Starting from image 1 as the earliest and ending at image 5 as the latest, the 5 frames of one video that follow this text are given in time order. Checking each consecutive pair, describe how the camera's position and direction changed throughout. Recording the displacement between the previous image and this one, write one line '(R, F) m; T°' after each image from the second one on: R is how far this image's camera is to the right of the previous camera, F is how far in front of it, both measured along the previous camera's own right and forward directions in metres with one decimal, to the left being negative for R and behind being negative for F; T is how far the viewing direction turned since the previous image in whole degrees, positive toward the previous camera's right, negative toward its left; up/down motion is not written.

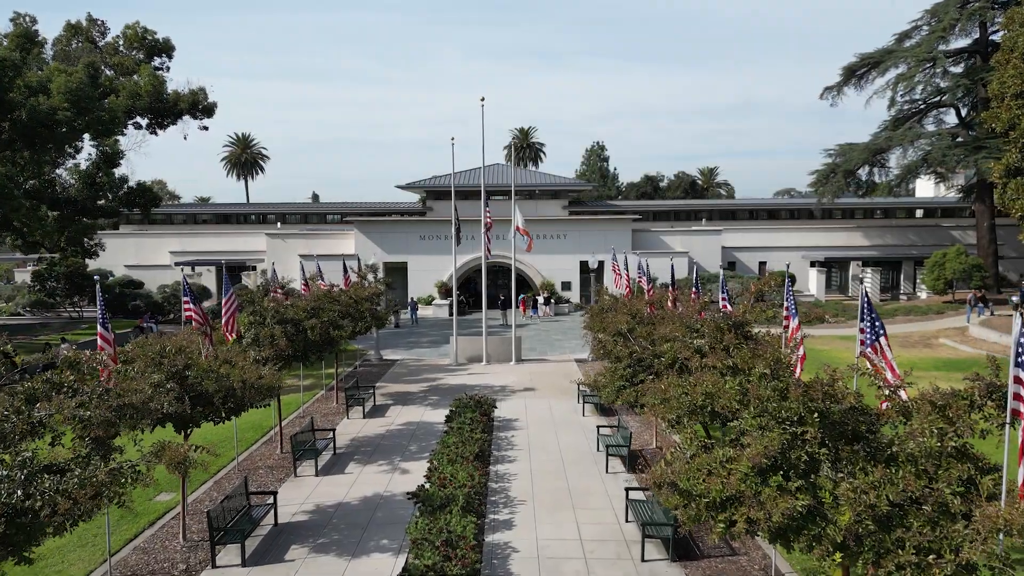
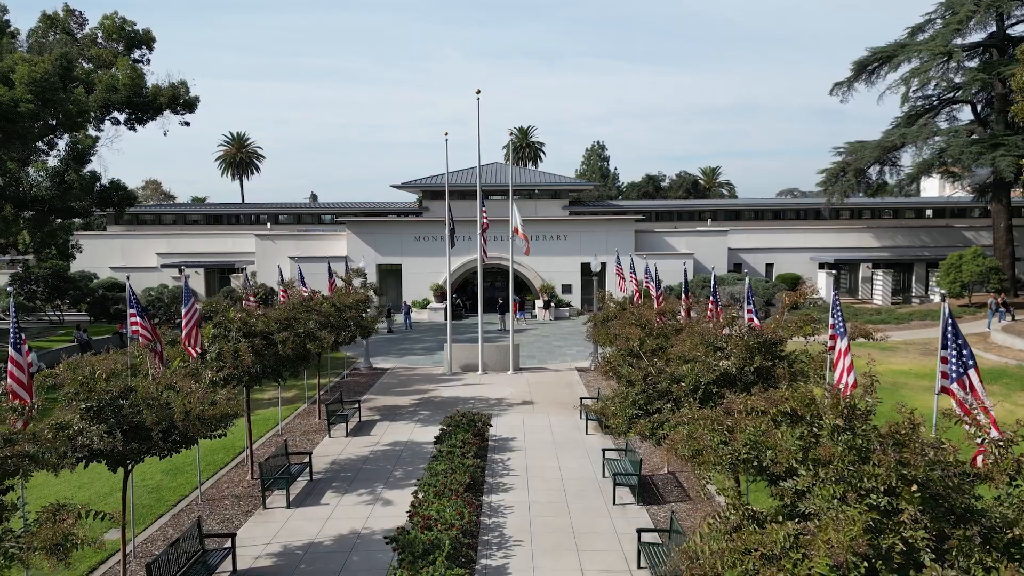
(+0.1, +1.4) m; 0°
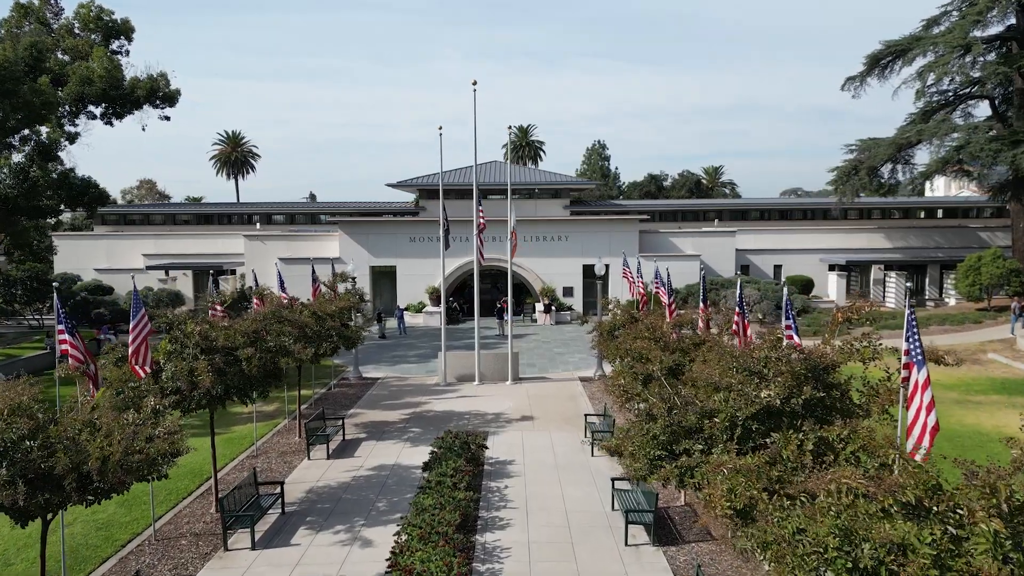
(0.0, +1.4) m; 0°
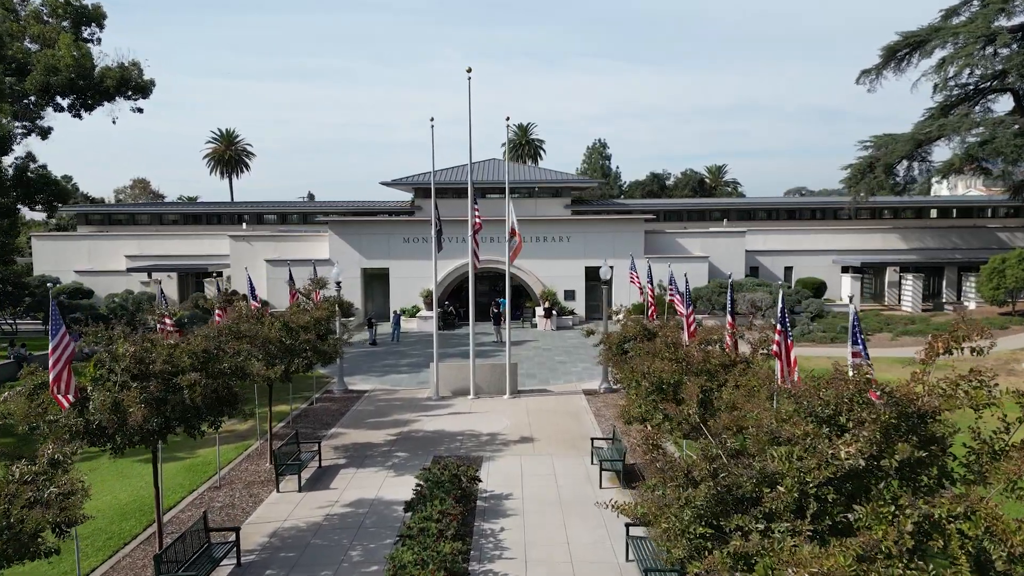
(+0.1, +1.7) m; 0°
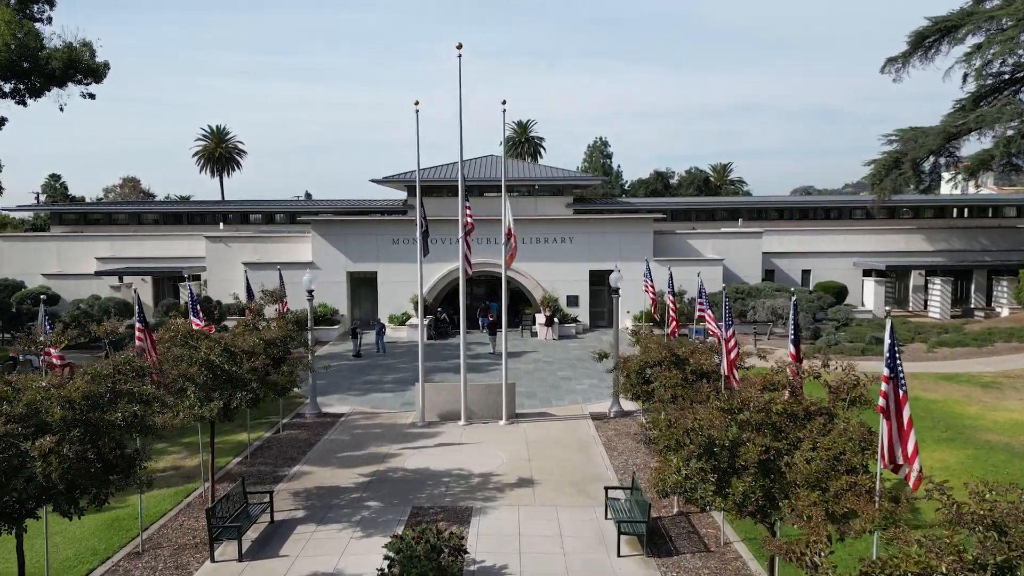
(+0.1, +2.5) m; 0°
